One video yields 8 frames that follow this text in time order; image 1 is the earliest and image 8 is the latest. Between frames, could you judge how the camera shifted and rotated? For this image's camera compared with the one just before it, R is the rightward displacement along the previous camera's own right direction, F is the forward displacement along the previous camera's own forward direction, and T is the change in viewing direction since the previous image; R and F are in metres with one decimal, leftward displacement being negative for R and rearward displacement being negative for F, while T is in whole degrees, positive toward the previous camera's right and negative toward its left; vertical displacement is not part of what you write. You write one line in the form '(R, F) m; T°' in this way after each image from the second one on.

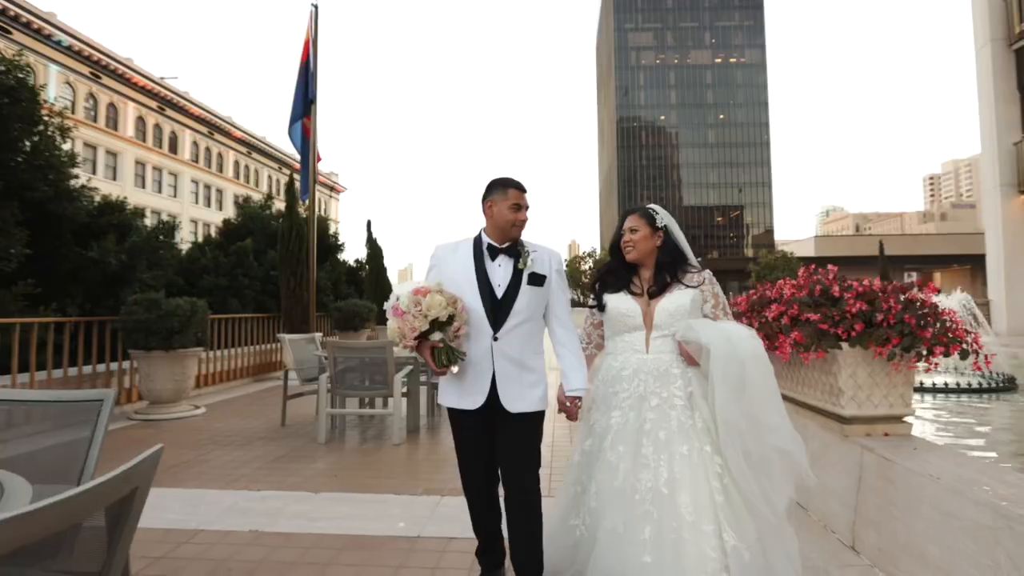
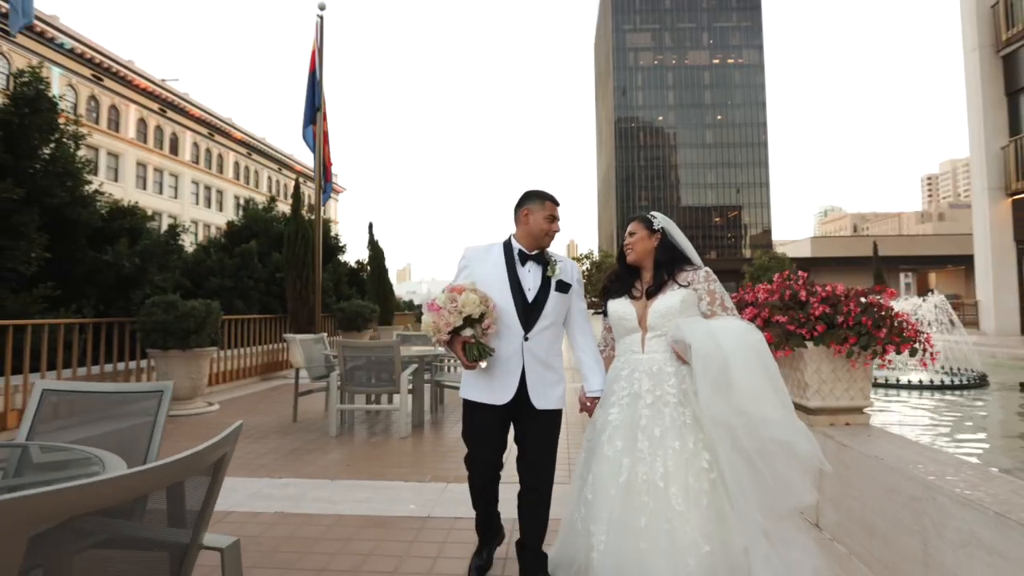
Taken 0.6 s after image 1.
(0.0, -0.3) m; 0°
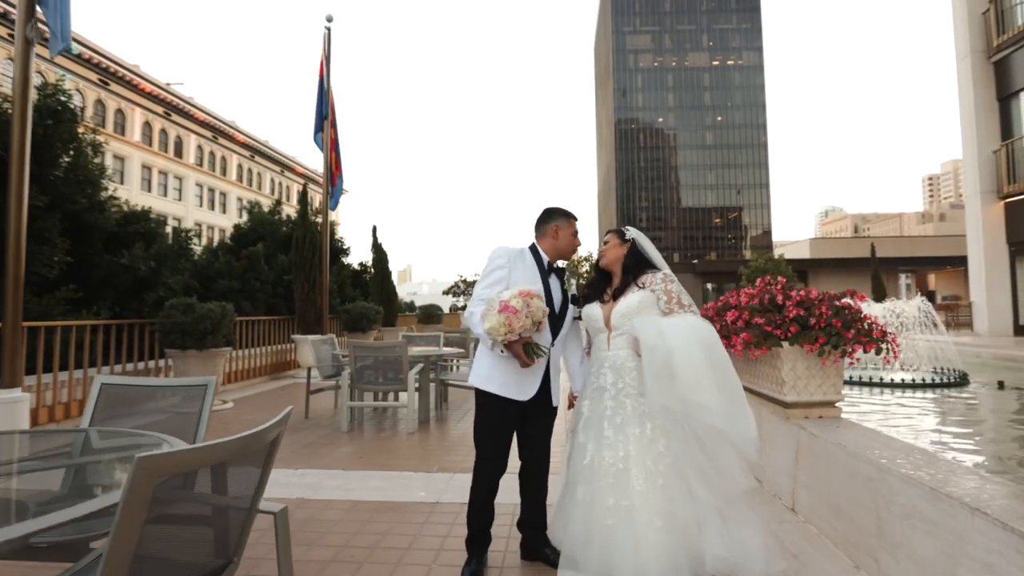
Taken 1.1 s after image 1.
(0.0, -0.3) m; 0°
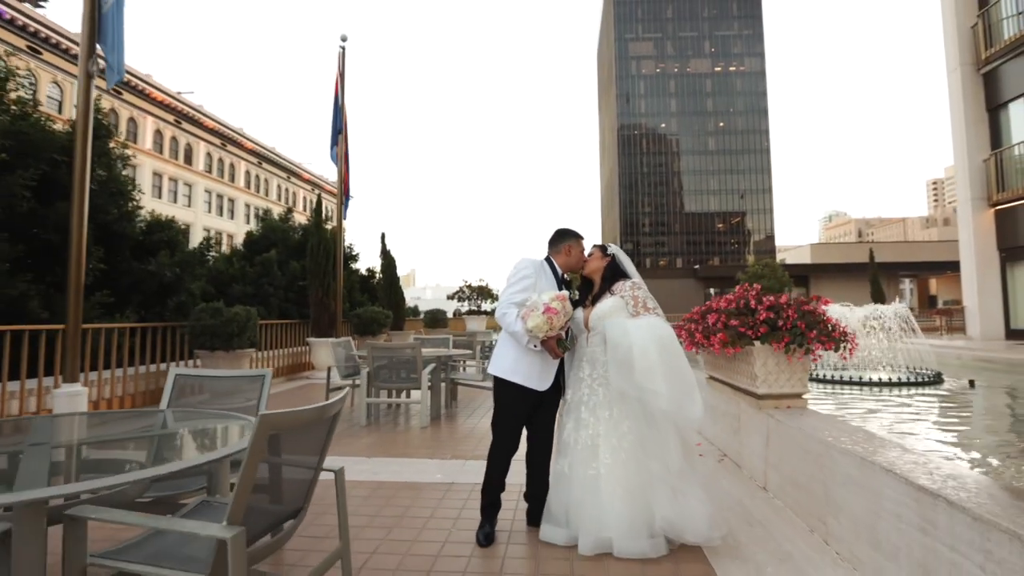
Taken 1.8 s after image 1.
(0.0, -0.5) m; 0°
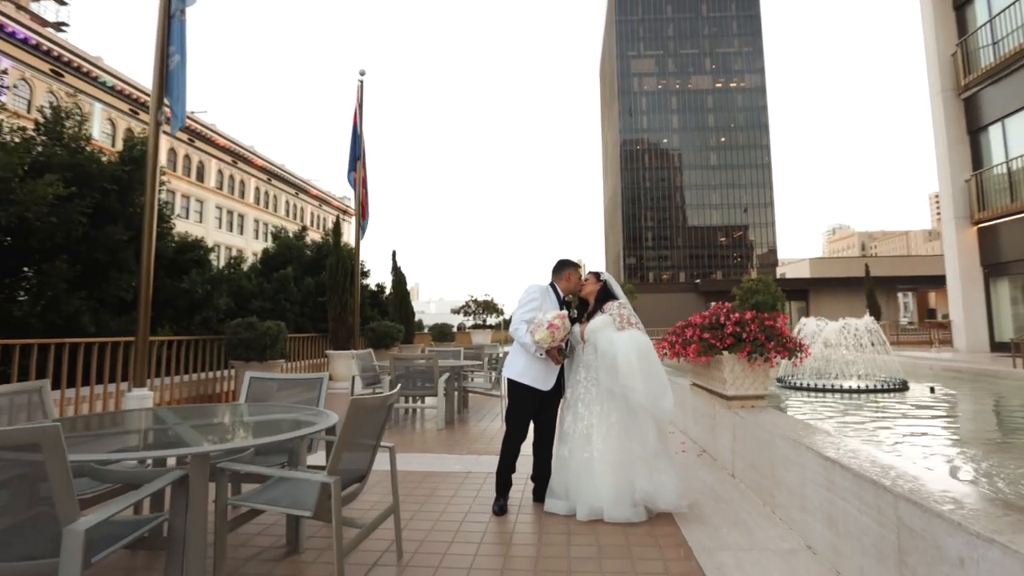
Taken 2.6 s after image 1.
(0.0, -0.8) m; 0°
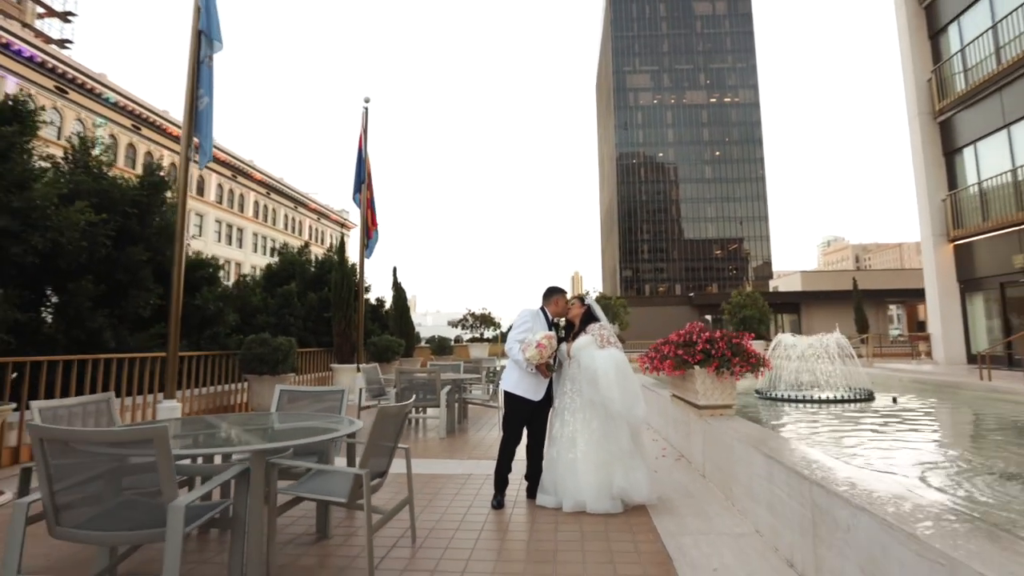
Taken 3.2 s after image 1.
(0.0, -0.7) m; 0°
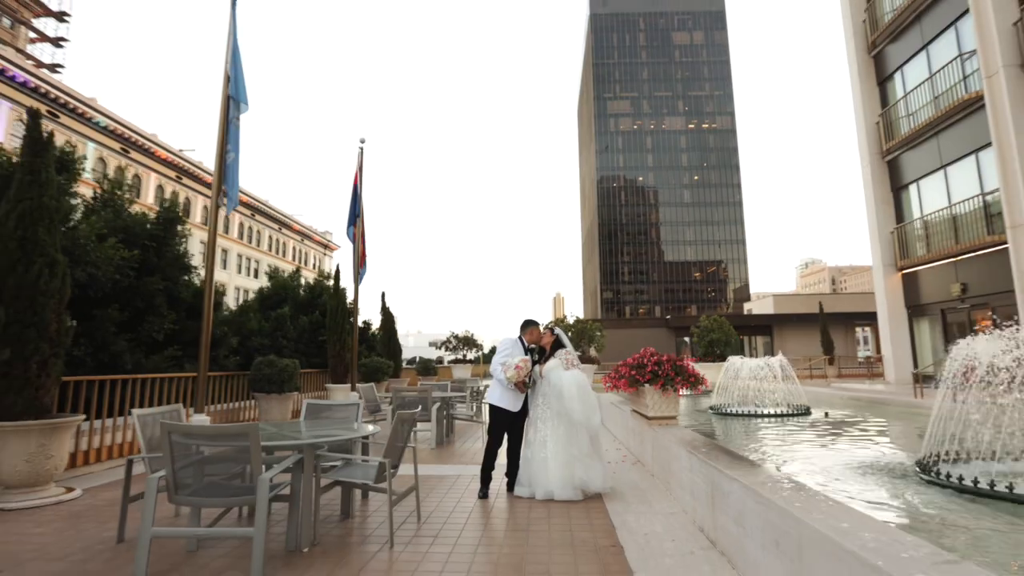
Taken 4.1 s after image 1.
(0.0, -1.2) m; +2°
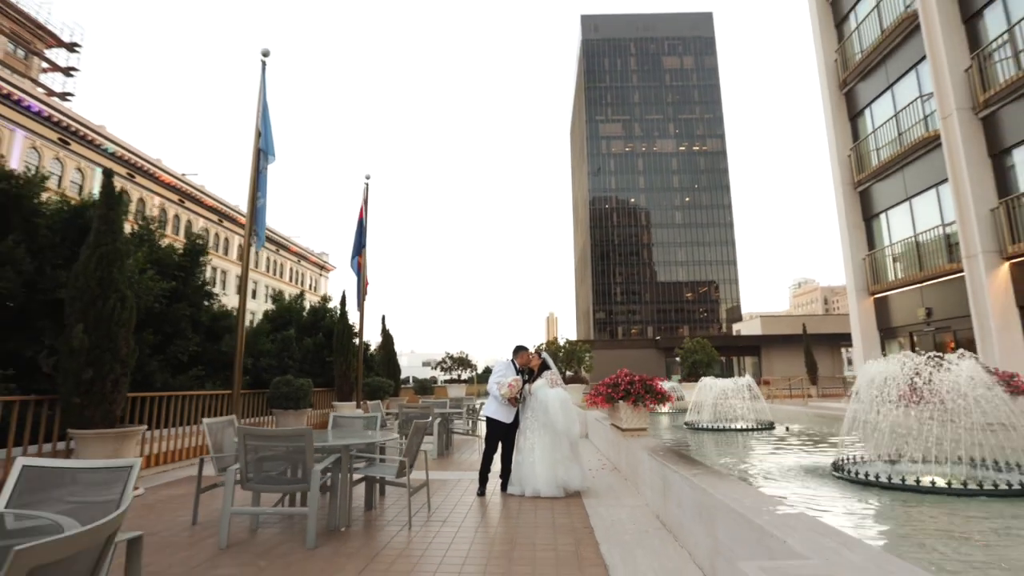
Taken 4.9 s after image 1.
(0.0, -1.2) m; +1°
